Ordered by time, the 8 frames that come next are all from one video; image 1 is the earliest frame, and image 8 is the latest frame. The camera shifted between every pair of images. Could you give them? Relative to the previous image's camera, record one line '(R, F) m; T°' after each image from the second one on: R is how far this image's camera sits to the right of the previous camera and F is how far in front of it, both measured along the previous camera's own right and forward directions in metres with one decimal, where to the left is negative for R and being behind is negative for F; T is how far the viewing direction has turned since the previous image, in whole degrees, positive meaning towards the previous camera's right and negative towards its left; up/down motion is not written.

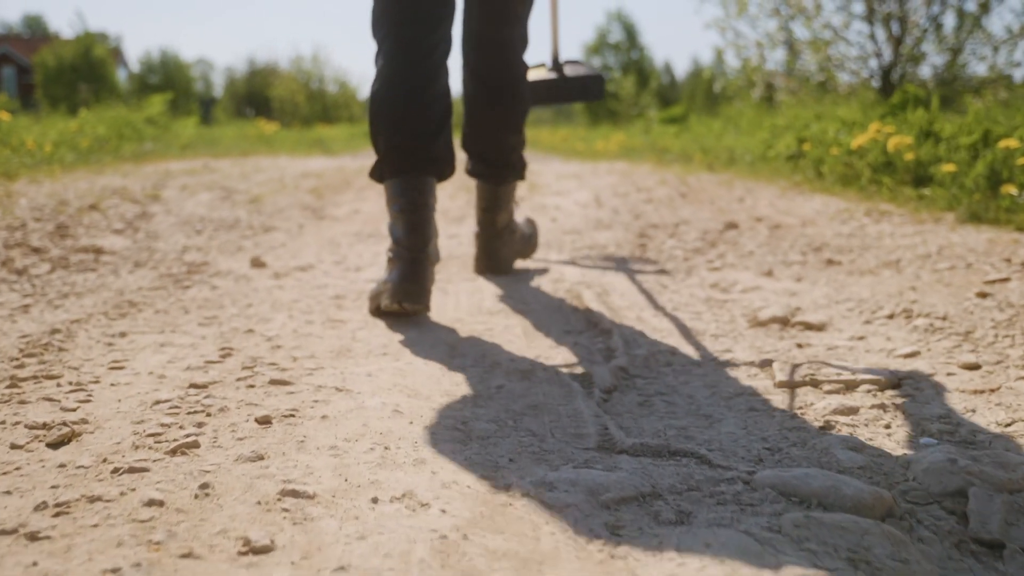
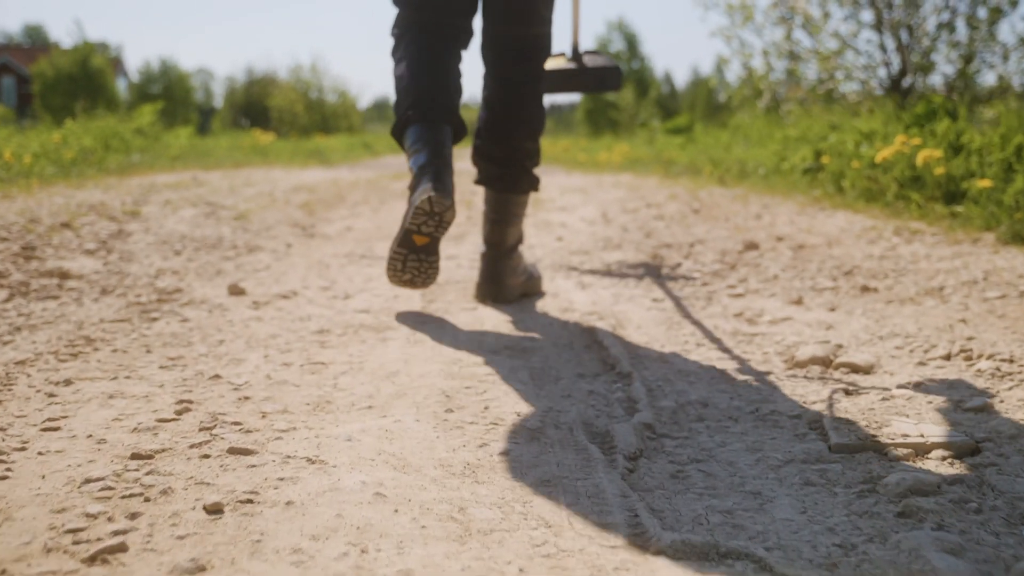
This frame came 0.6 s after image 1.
(0.0, +0.3) m; 0°
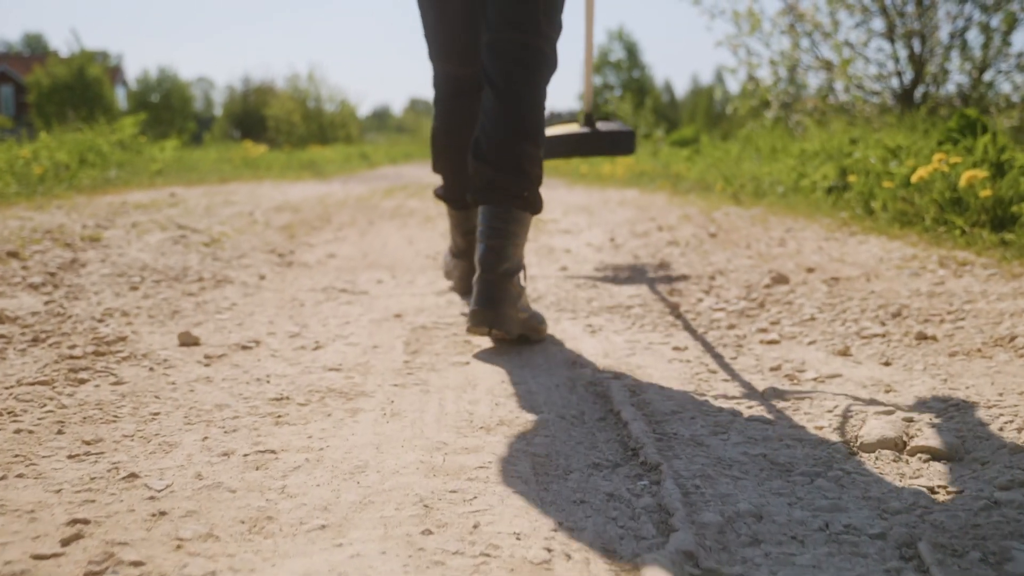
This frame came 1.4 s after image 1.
(0.0, +0.4) m; 0°
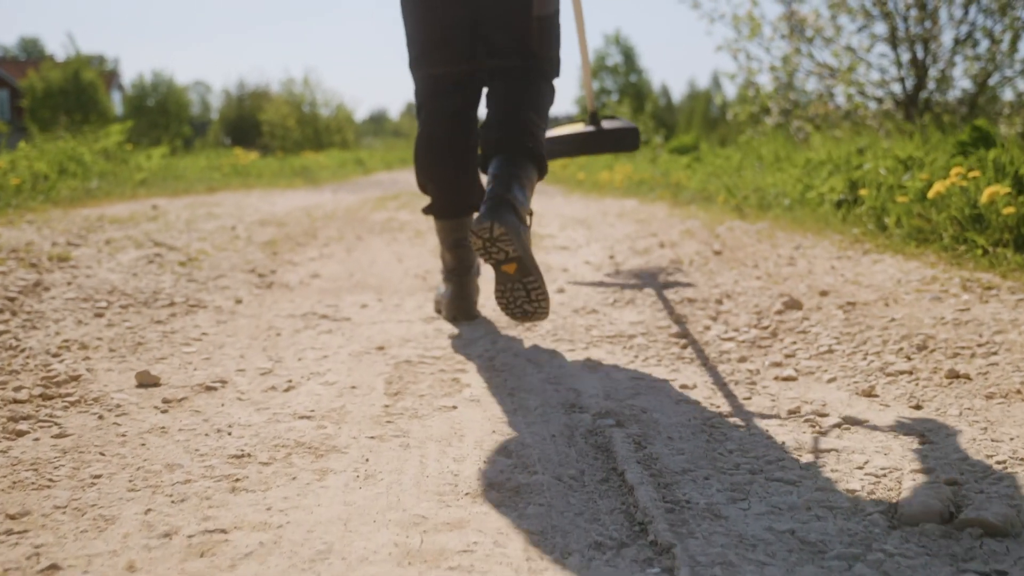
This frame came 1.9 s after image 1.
(0.0, +0.2) m; 0°
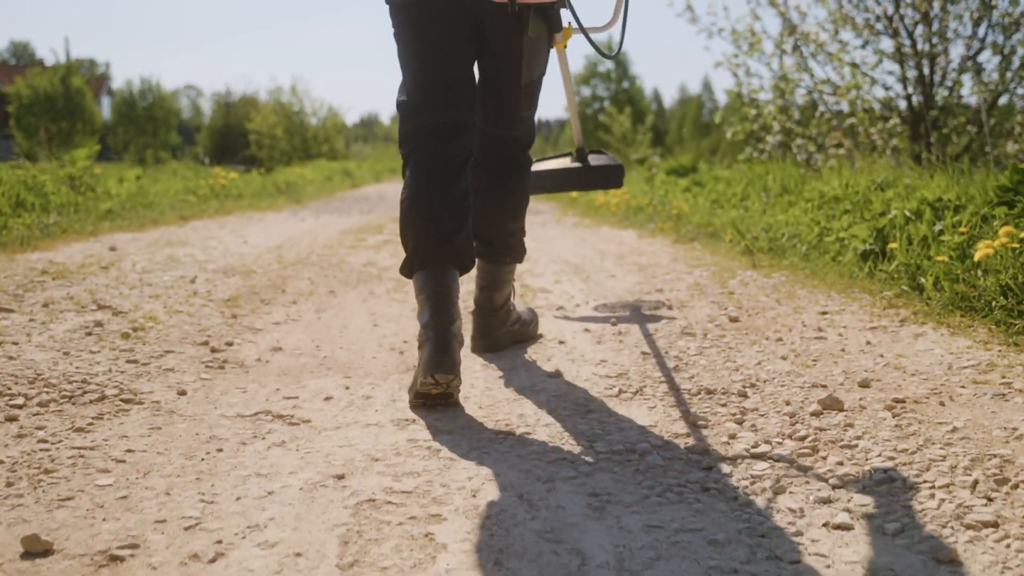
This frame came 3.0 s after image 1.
(0.0, +0.4) m; 0°
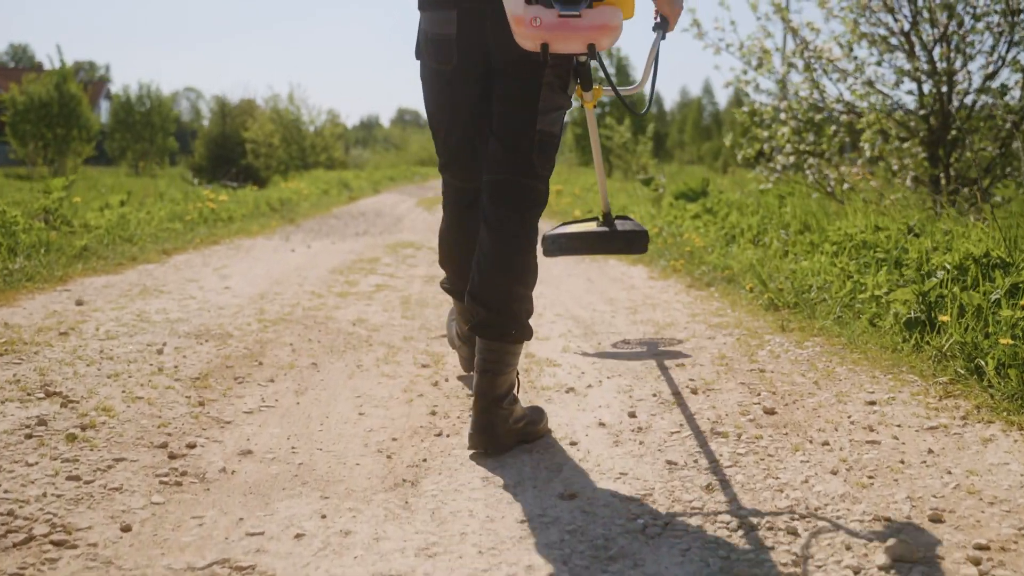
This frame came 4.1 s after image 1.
(0.0, +0.4) m; 0°
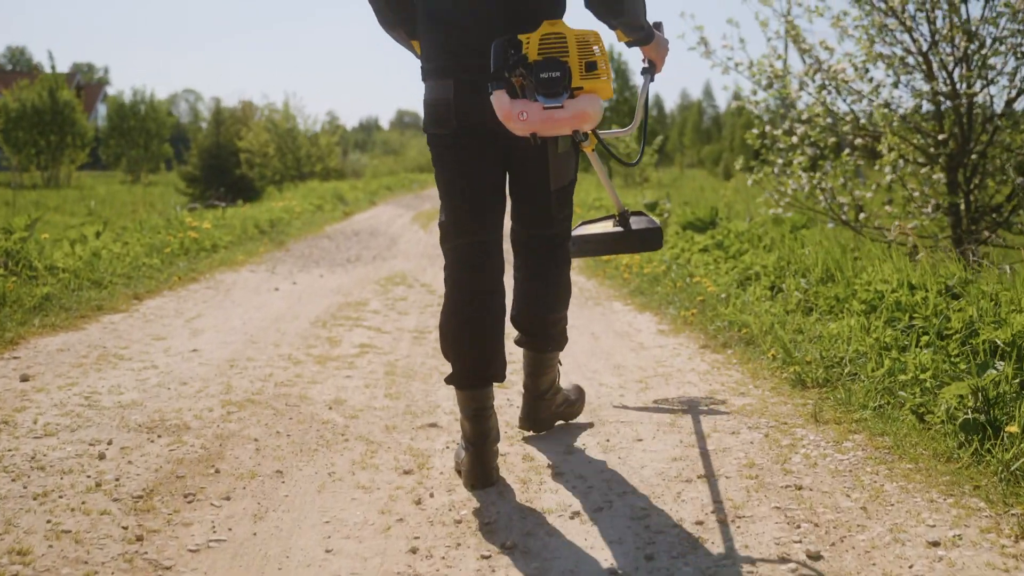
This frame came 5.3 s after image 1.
(0.0, +0.5) m; 0°
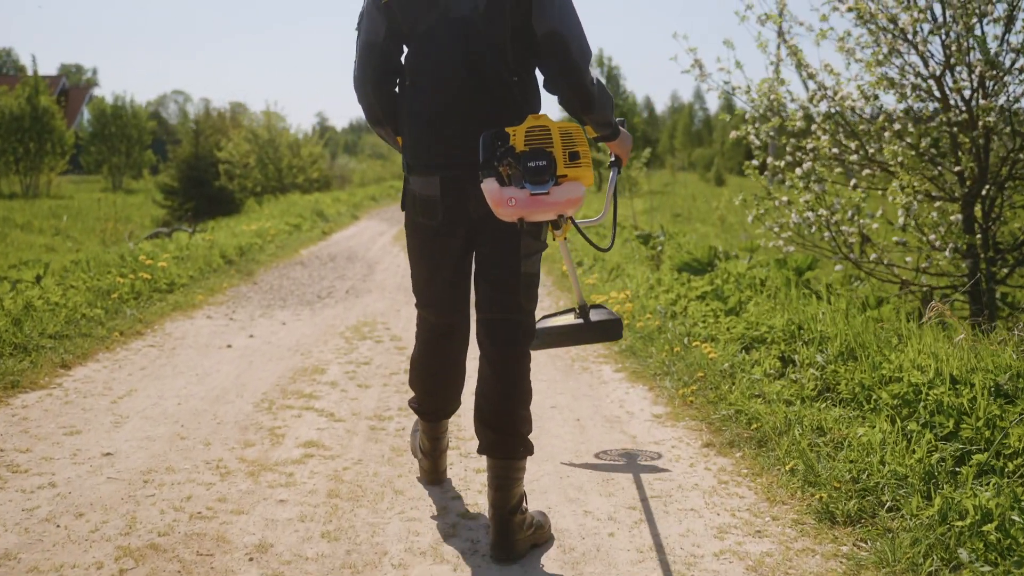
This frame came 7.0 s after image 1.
(+0.1, +0.7) m; 0°
